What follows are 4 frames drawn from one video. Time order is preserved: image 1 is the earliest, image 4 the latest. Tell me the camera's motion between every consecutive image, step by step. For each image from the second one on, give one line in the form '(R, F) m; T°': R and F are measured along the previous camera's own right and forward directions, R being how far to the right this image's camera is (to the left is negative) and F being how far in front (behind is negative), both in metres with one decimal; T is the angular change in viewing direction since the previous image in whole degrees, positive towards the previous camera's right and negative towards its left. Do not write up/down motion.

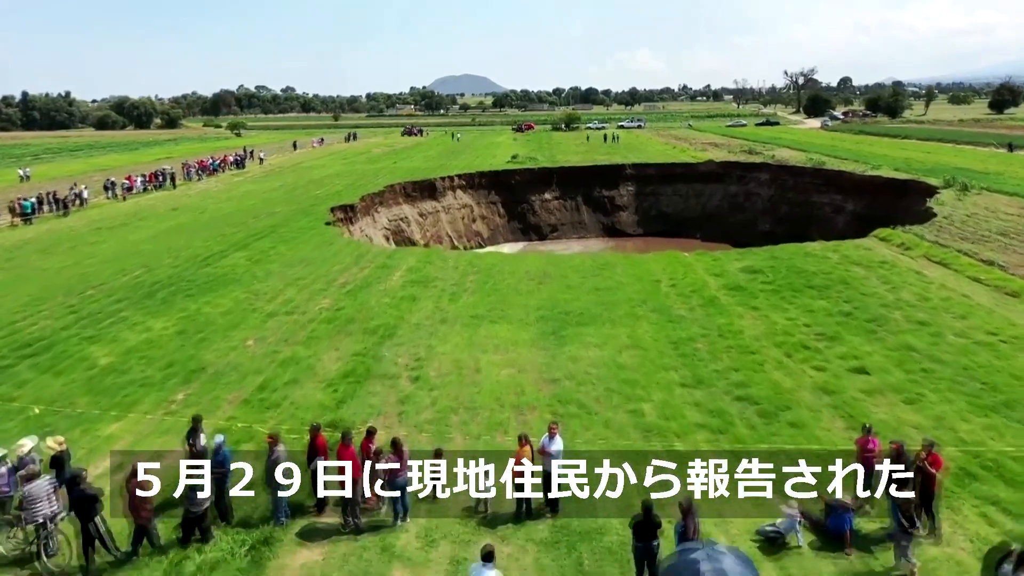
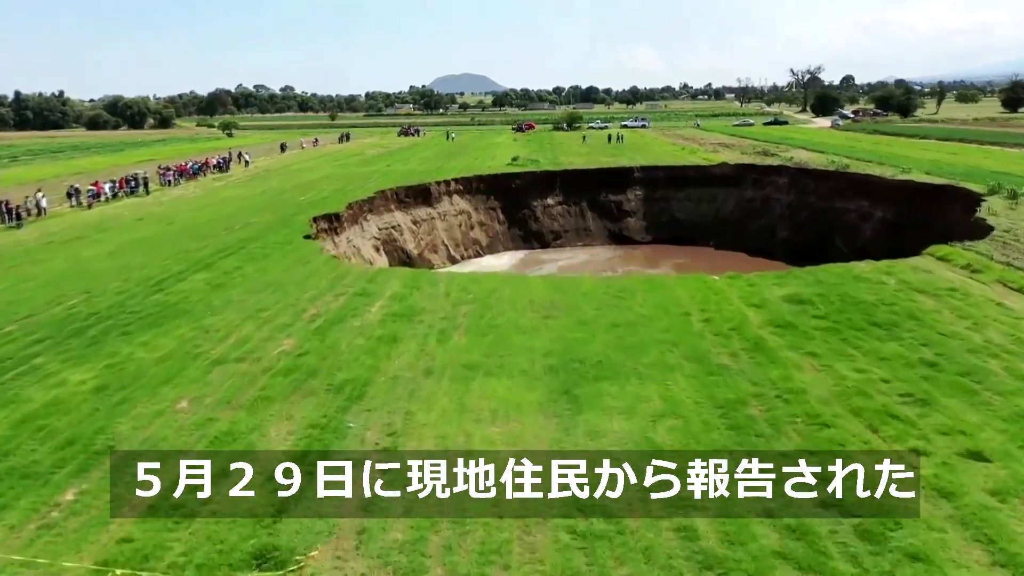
(0.0, +3.3) m; 0°
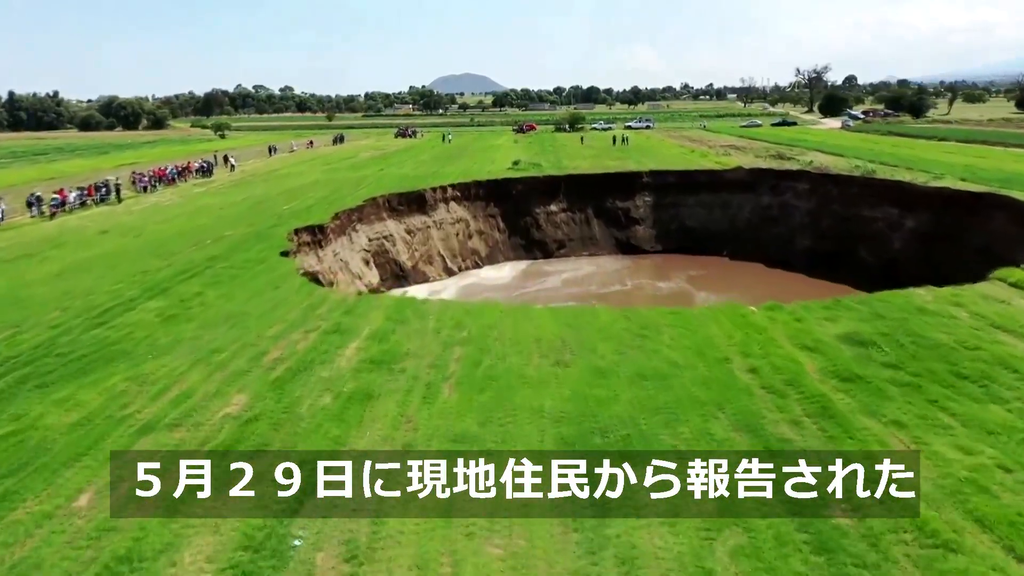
(0.0, +2.9) m; 0°
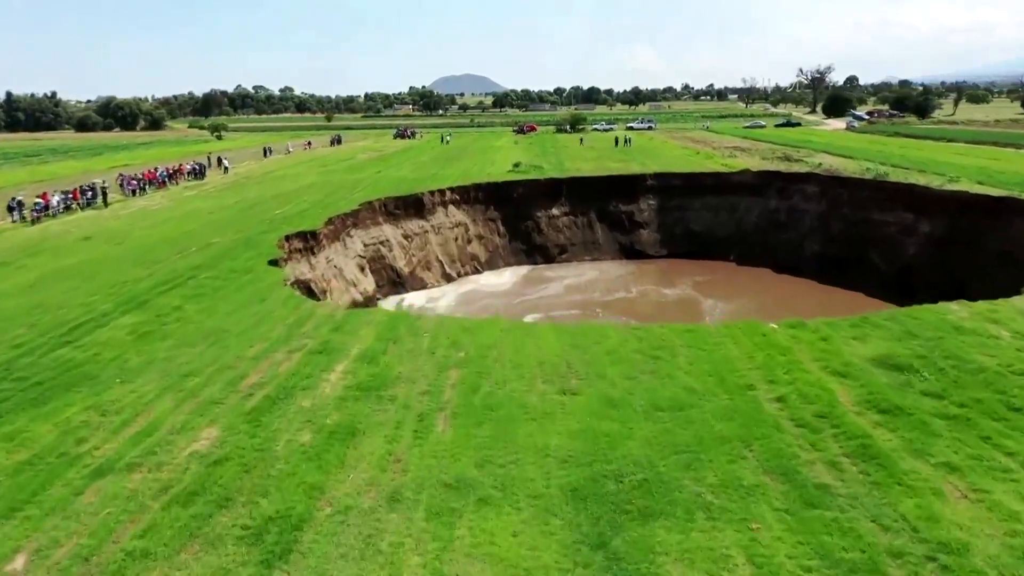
(0.0, +1.3) m; 0°
